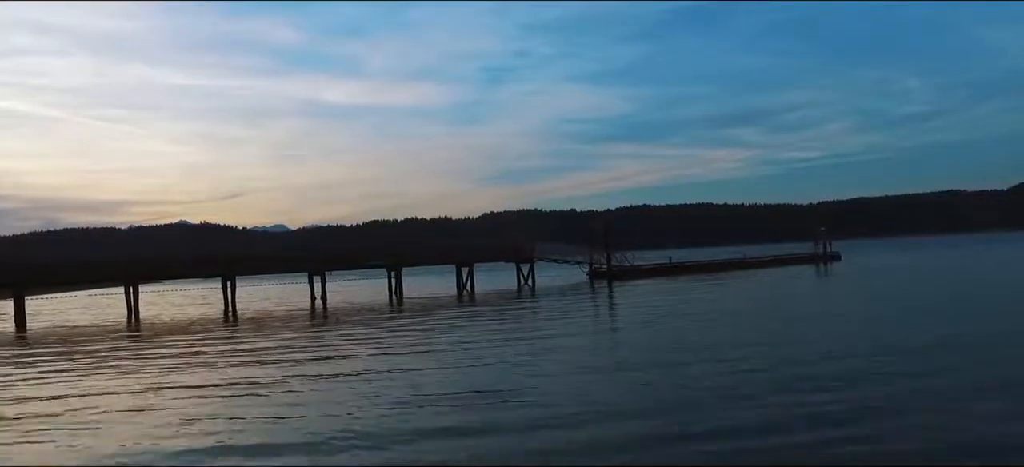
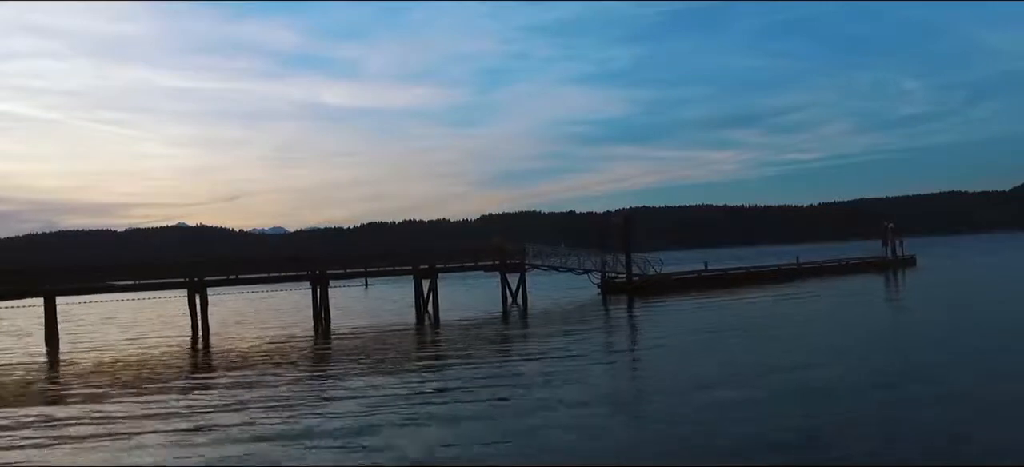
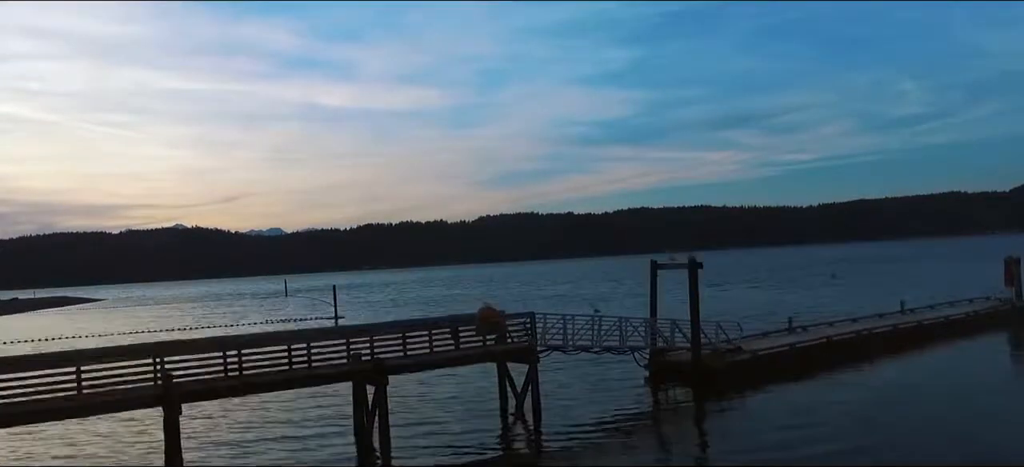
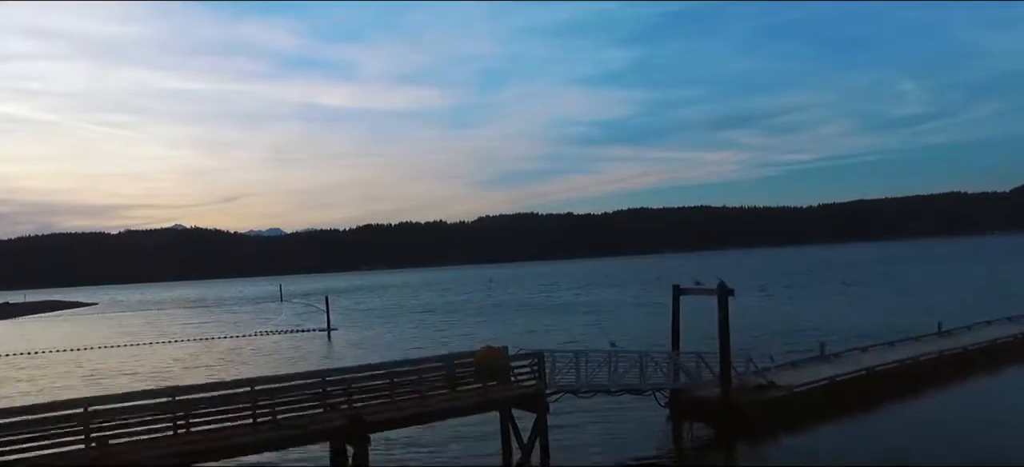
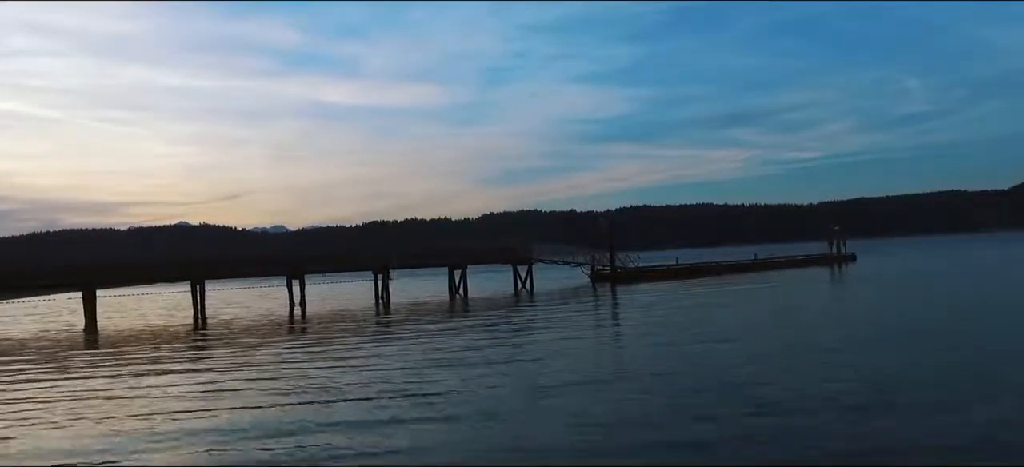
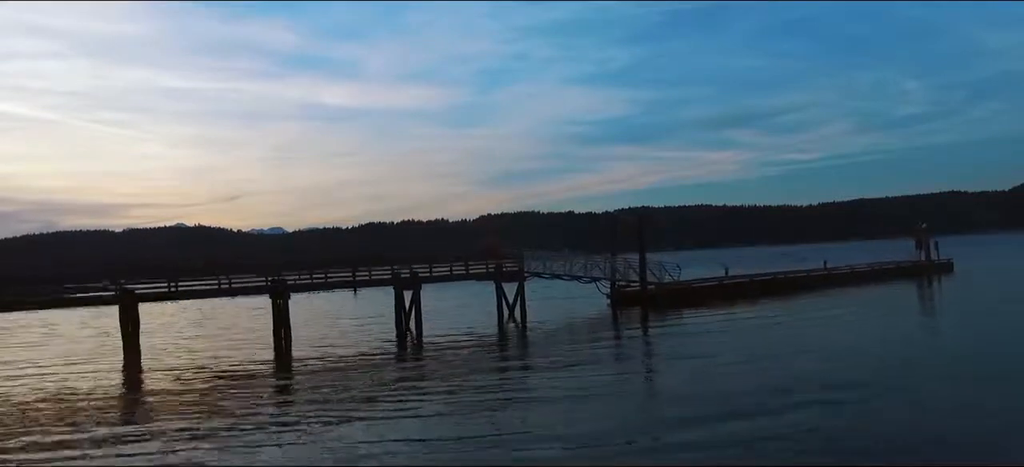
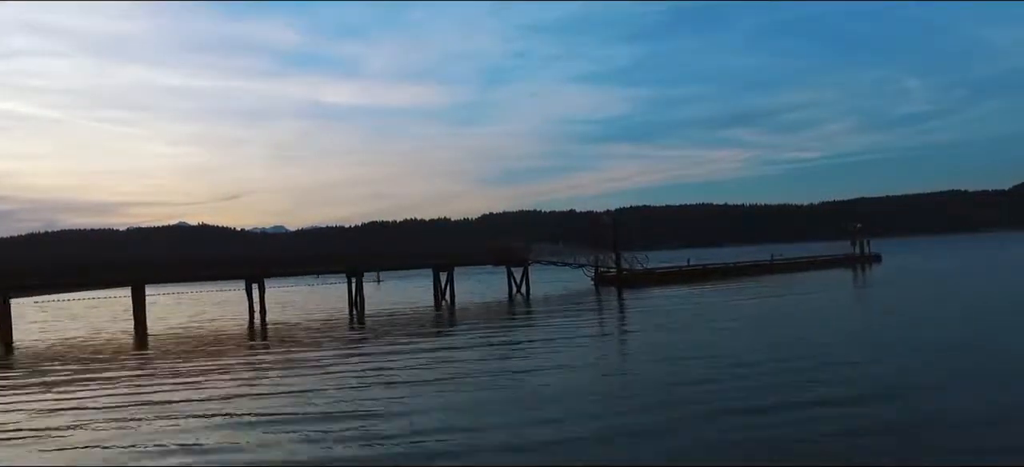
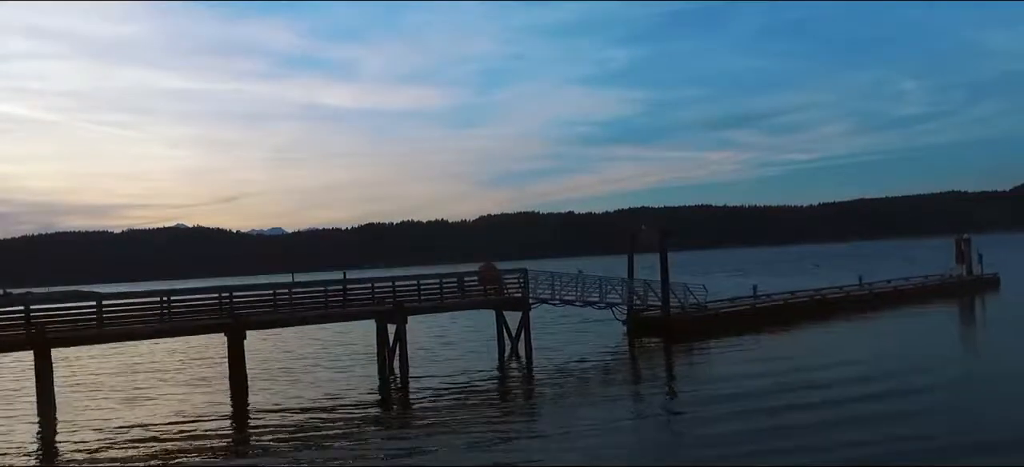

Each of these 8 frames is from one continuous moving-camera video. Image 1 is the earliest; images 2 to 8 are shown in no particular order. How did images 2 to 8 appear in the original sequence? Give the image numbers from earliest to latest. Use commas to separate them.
5, 7, 2, 6, 8, 3, 4
